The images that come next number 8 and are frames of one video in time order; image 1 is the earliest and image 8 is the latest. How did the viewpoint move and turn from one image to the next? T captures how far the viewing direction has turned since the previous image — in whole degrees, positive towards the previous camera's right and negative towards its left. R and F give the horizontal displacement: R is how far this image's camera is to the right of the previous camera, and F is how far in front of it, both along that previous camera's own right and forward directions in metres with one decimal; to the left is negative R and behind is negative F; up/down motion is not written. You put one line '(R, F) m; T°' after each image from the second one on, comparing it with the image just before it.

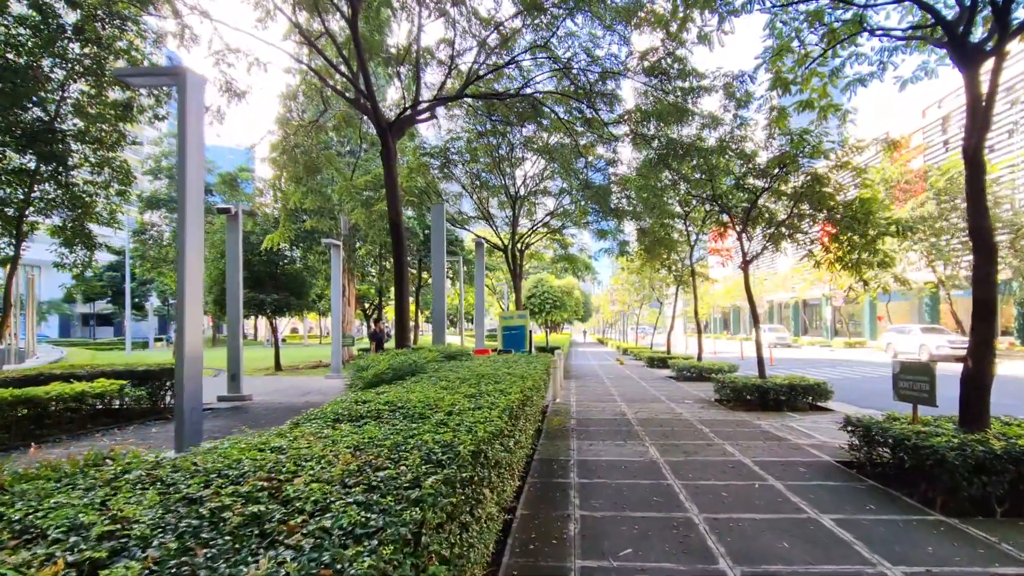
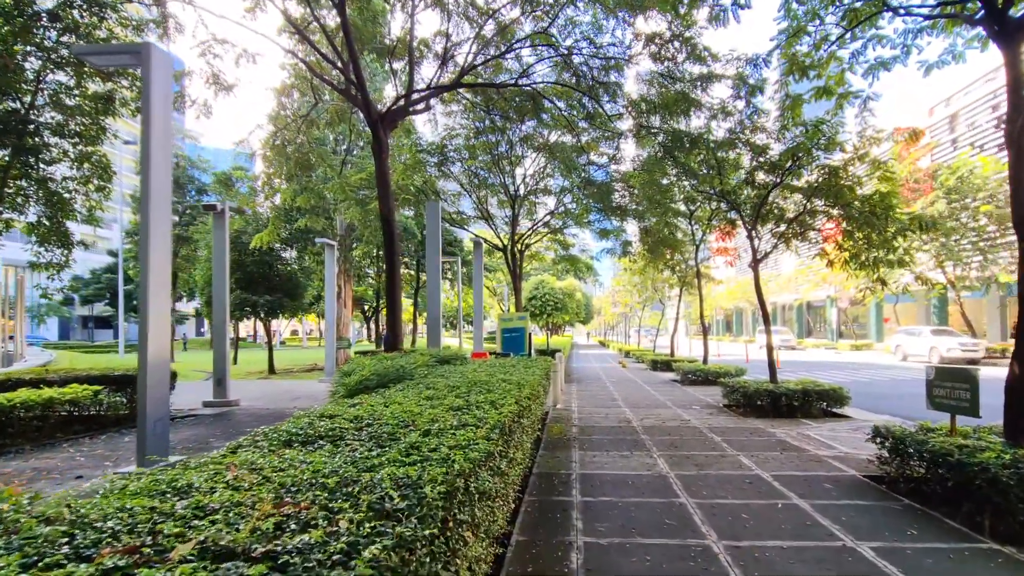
(0.0, +0.5) m; 0°
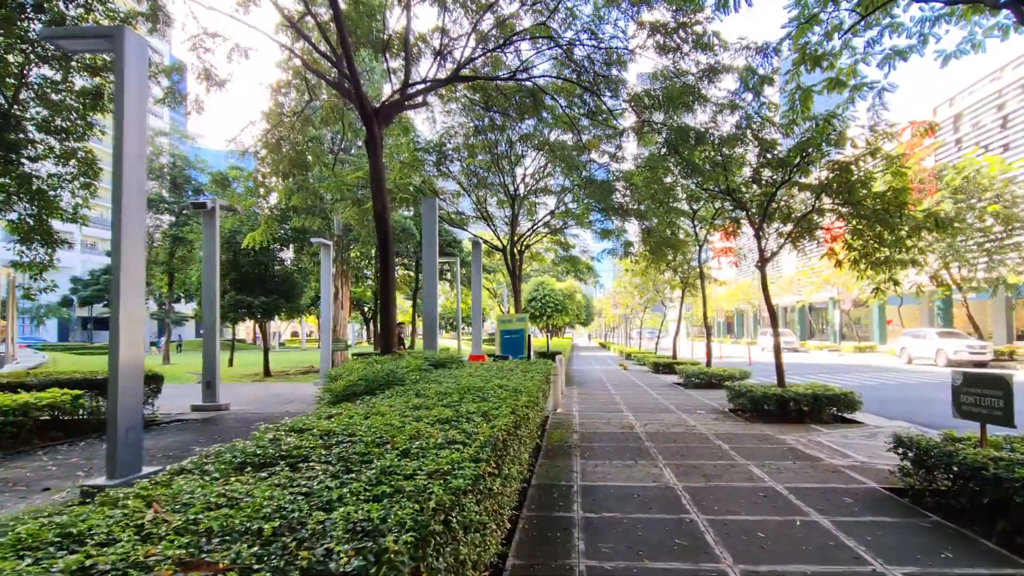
(0.0, +0.3) m; 0°
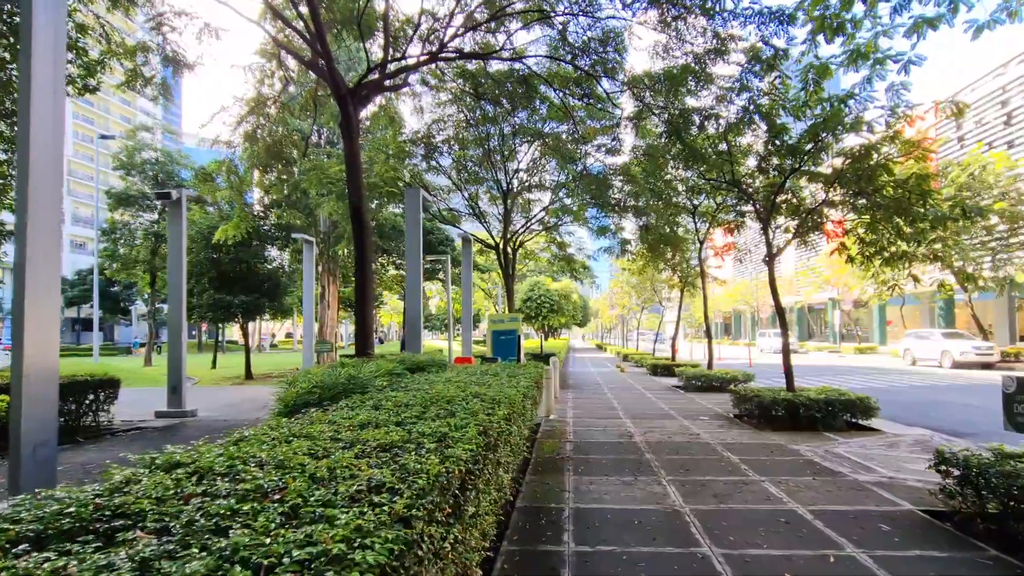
(+0.1, +0.7) m; 0°
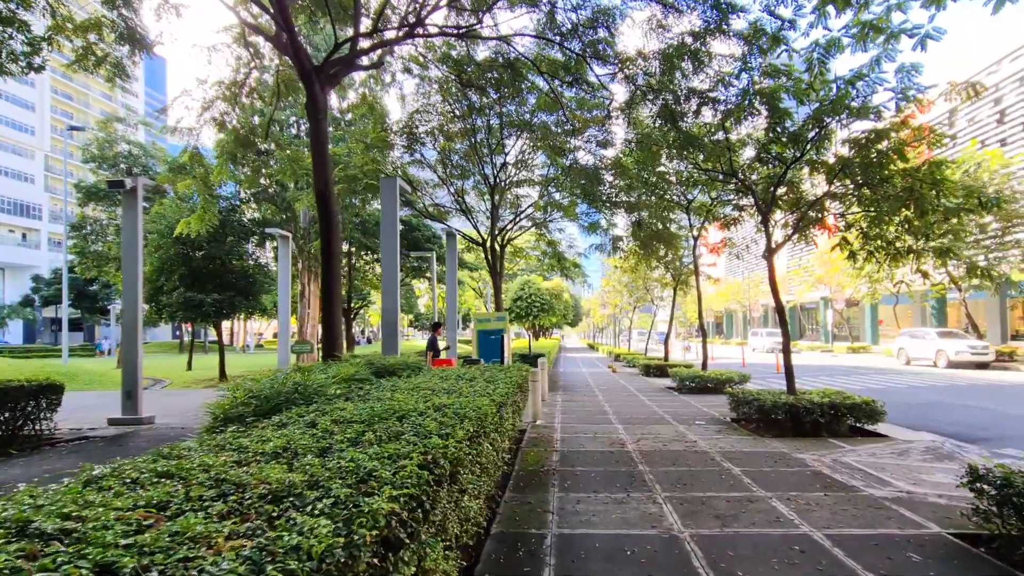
(+0.1, +0.6) m; +1°
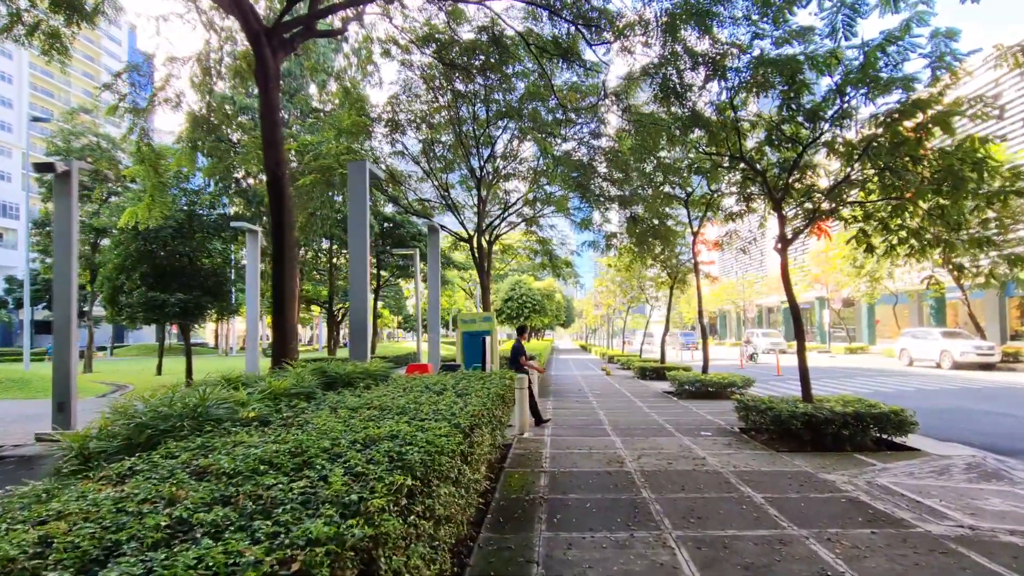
(+0.1, +0.9) m; +1°
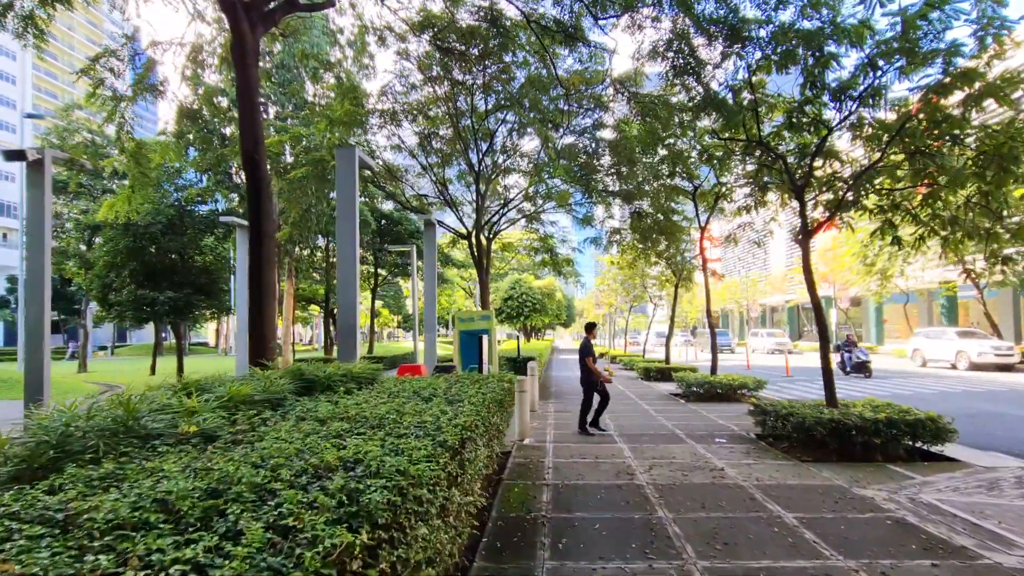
(0.0, +0.5) m; 0°
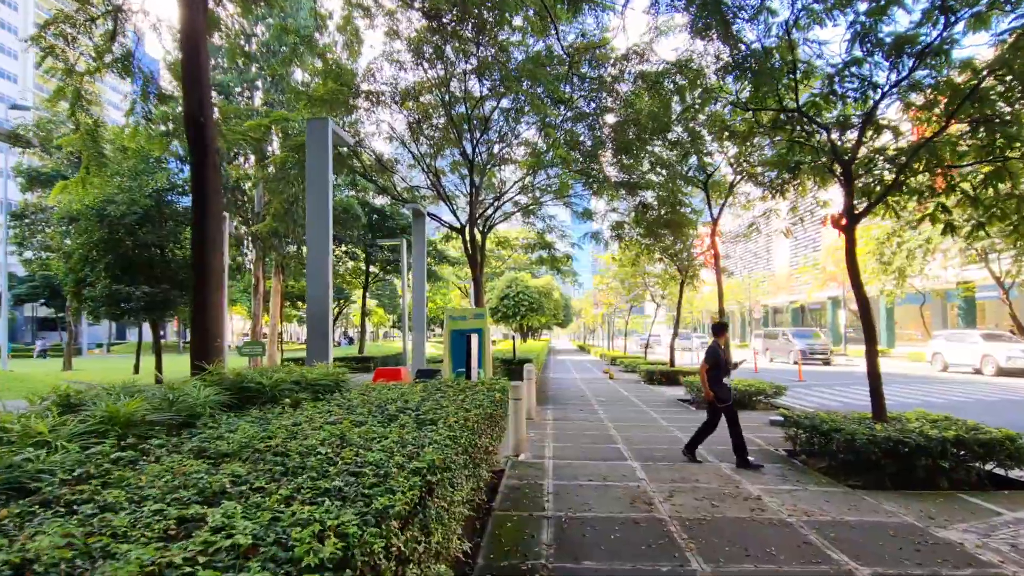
(0.0, +0.9) m; 0°
